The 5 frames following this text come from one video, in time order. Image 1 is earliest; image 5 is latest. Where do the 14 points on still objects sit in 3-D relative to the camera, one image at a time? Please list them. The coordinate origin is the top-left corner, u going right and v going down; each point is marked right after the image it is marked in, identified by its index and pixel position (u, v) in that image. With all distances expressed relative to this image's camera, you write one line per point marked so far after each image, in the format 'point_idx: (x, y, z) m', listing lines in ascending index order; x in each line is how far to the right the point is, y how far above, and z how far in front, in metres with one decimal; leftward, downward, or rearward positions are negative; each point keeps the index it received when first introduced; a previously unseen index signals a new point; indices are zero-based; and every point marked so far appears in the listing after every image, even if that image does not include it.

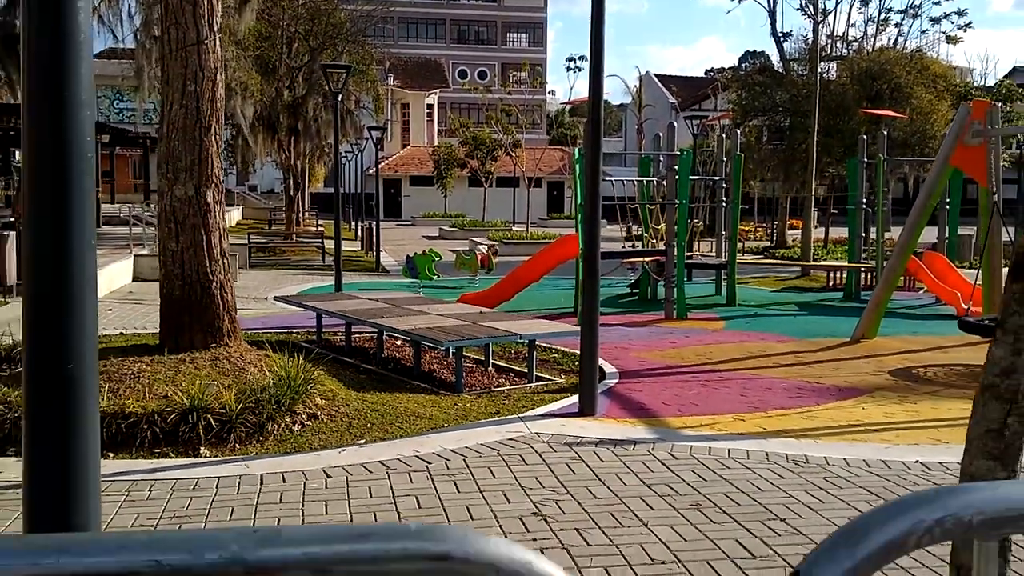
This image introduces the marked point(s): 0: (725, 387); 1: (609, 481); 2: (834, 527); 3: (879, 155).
0: (+1.8, -0.8, +8.7) m
1: (+0.5, -1.1, +5.7) m
2: (+1.5, -1.1, +4.9) m
3: (+6.1, +2.2, +17.3) m
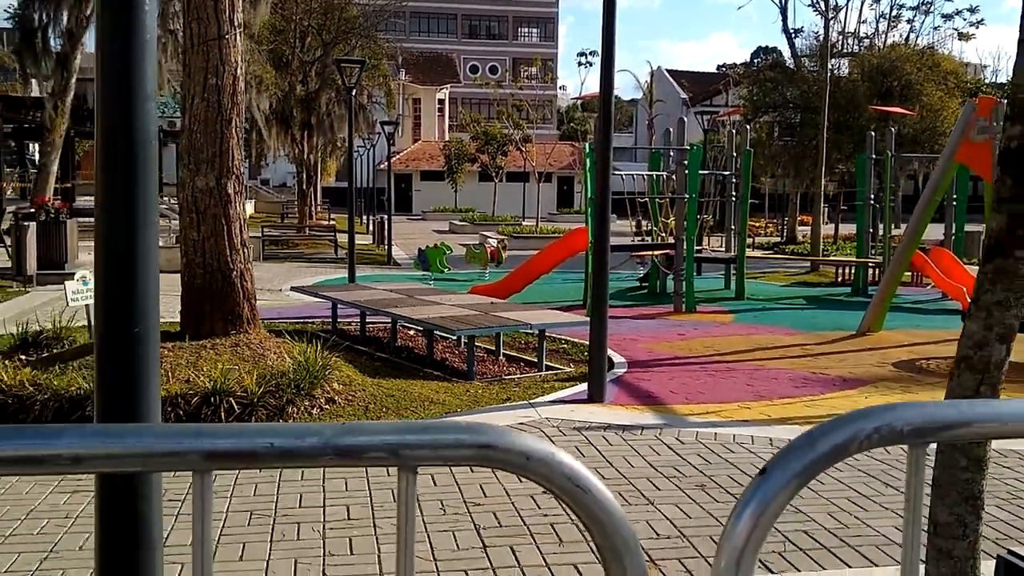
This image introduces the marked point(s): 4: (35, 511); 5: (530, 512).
0: (+1.9, -0.8, +8.9) m
1: (+0.6, -1.0, +5.9) m
2: (+1.6, -1.1, +5.1) m
3: (+6.3, +2.3, +17.4) m
4: (-2.3, -1.1, +5.0) m
5: (+0.1, -1.1, +5.0) m
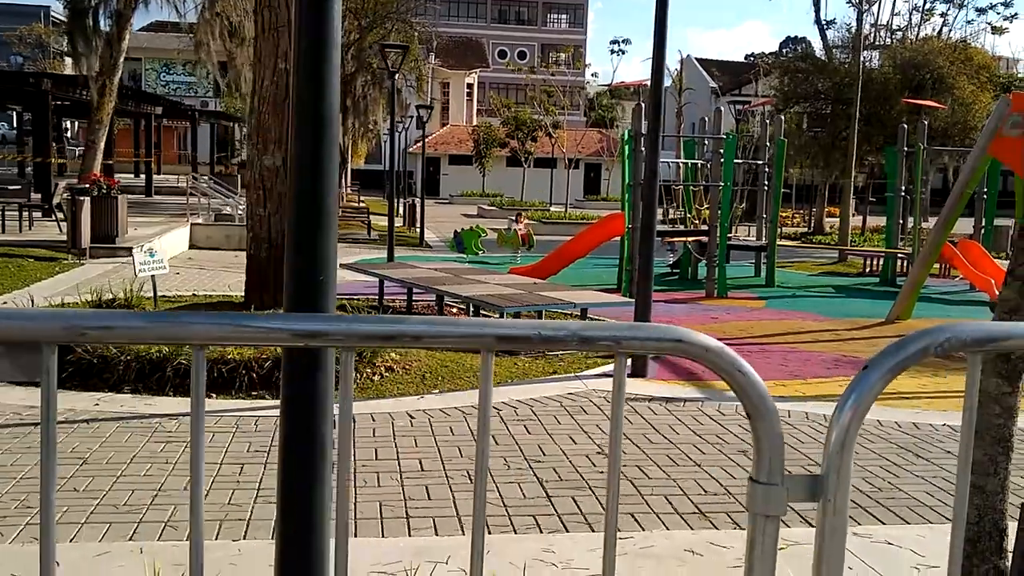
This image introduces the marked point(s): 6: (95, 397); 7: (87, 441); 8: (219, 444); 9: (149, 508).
0: (+2.3, -0.6, +9.3) m
1: (+0.9, -0.9, +6.4) m
2: (+1.9, -1.0, +5.5) m
3: (+7.0, +2.5, +17.7) m
4: (-2.0, -0.9, +5.5) m
5: (+0.4, -1.0, +5.5) m
6: (-2.7, -0.7, +6.8) m
7: (-2.4, -0.9, +5.8) m
8: (-1.7, -0.9, +5.9) m
9: (-1.7, -1.0, +4.8) m
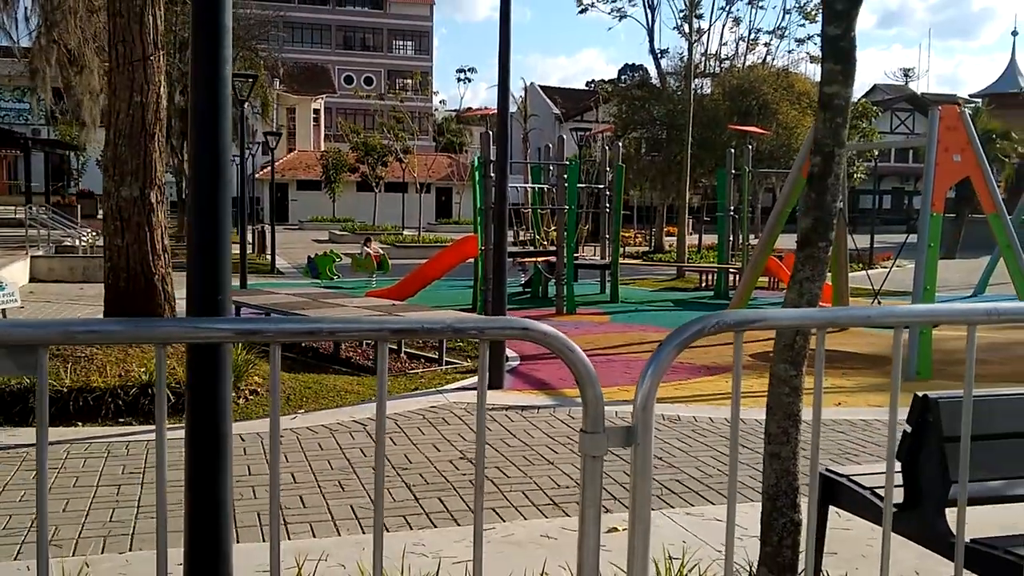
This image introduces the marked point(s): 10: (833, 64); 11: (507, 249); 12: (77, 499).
0: (+1.0, -0.8, +10.0) m
1: (+0.1, -1.0, +6.9) m
2: (+1.1, -1.0, +6.2) m
3: (+4.3, +2.2, +19.0) m
4: (-2.7, -1.1, +5.6) m
5: (-0.3, -1.1, +5.9) m
6: (-3.7, -0.9, +6.8) m
7: (-3.1, -1.0, +5.8) m
8: (-2.4, -1.0, +6.0) m
9: (-2.3, -1.2, +4.9) m
10: (+1.0, +0.7, +3.4) m
11: (0.0, +0.3, +8.7) m
12: (-2.3, -1.1, +5.4) m
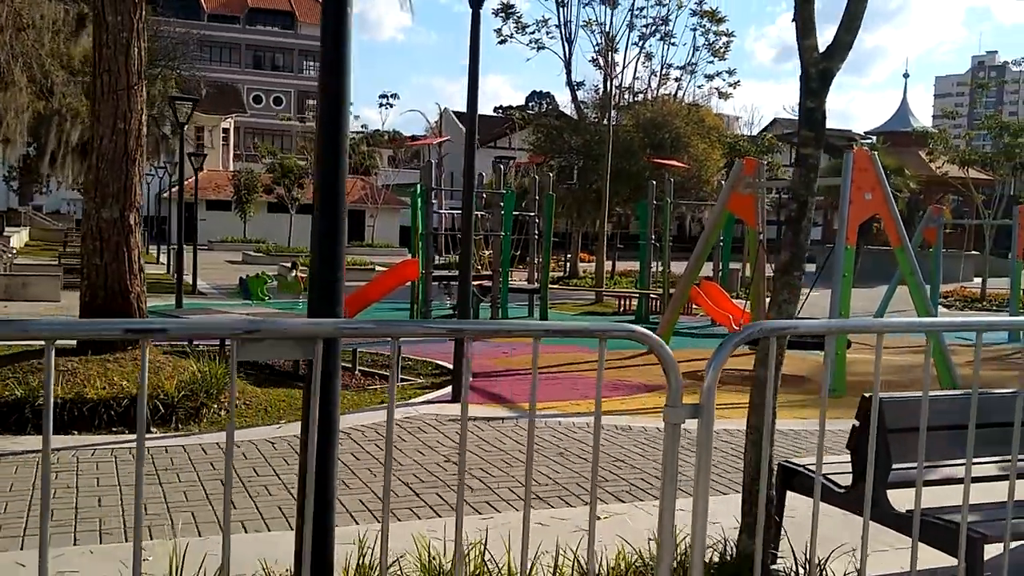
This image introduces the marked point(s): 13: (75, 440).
0: (+0.5, -1.0, +10.8) m
1: (-0.1, -1.1, +7.6) m
2: (+1.0, -1.2, +7.0) m
3: (+3.0, +1.8, +20.2) m
4: (-2.8, -1.2, +6.1) m
5: (-0.4, -1.2, +6.6) m
6: (-3.8, -1.0, +7.2) m
7: (-3.2, -1.1, +6.3) m
8: (-2.5, -1.1, +6.5) m
9: (-2.3, -1.2, +5.4) m
10: (+1.2, +0.6, +4.2) m
11: (-0.4, +0.1, +9.4) m
12: (-2.3, -1.2, +5.9) m
13: (-3.0, -1.1, +7.3) m
